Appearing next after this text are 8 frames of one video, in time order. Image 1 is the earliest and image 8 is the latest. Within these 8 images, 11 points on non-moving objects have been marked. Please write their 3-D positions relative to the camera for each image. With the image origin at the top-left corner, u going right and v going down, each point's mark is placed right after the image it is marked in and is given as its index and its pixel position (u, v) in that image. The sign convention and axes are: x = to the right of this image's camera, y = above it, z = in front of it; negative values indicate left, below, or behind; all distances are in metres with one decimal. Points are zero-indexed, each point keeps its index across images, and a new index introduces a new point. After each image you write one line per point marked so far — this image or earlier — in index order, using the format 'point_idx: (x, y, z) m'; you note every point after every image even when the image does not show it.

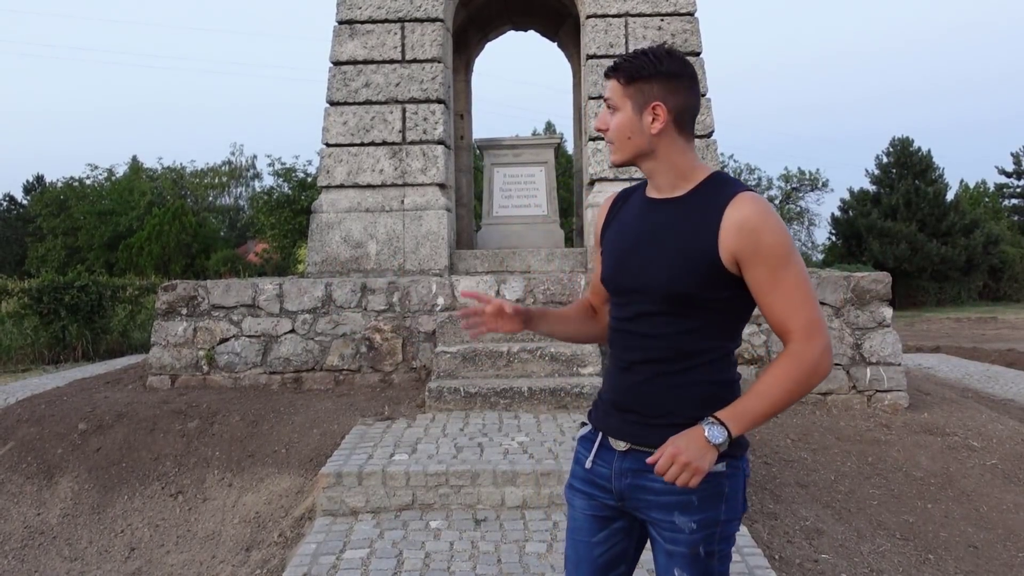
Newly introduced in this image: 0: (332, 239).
0: (-1.7, +0.5, +7.5) m
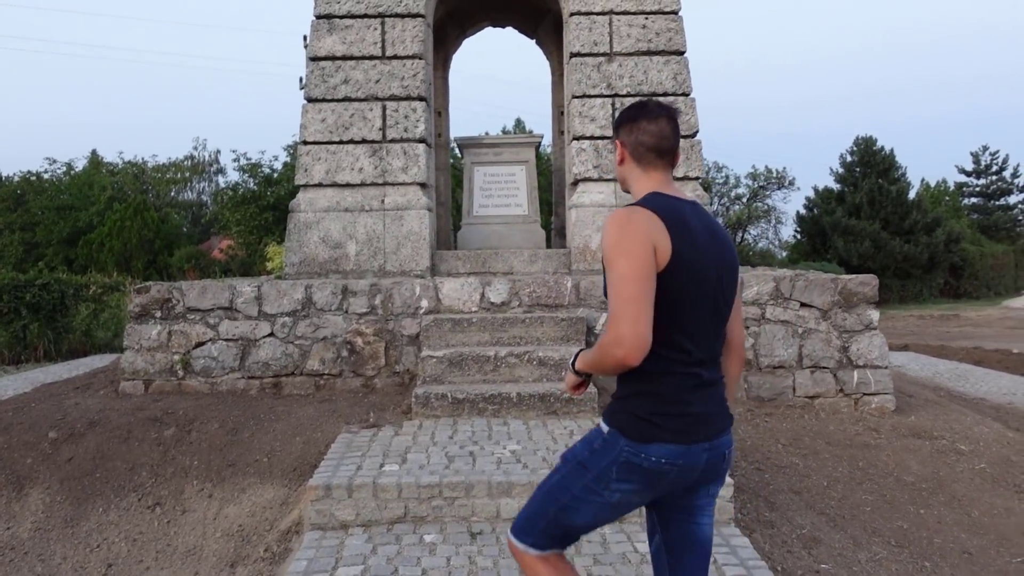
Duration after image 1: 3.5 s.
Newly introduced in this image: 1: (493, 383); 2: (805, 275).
0: (-1.9, +0.5, +7.3) m
1: (-0.1, -0.7, +5.8) m
2: (+2.4, +0.1, +6.6) m
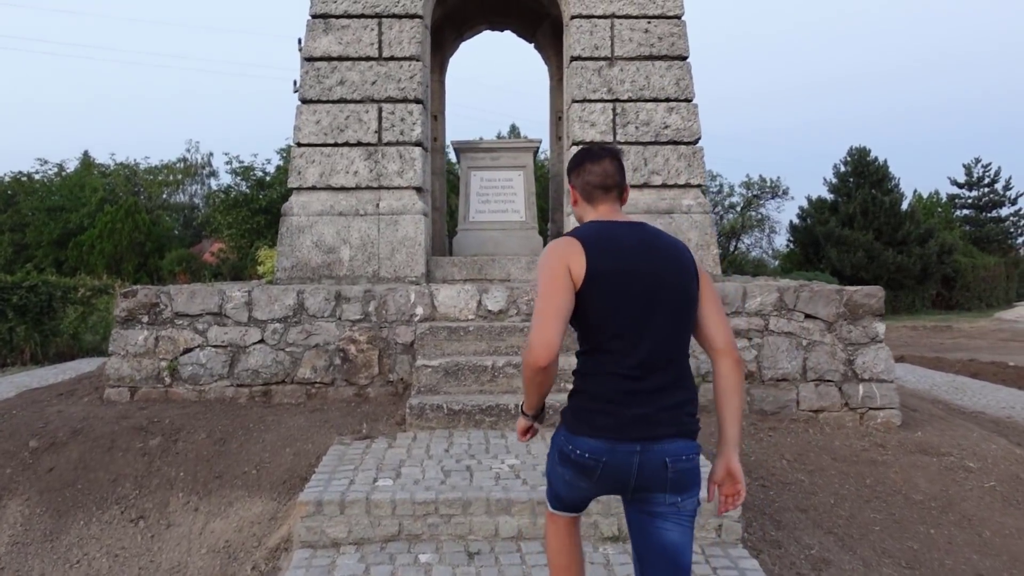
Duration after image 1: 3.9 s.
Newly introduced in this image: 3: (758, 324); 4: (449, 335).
0: (-1.9, +0.4, +7.1) m
1: (-0.2, -0.8, +5.6) m
2: (+2.4, 0.0, +6.4) m
3: (+1.9, -0.3, +6.3) m
4: (-0.5, -0.4, +6.0) m
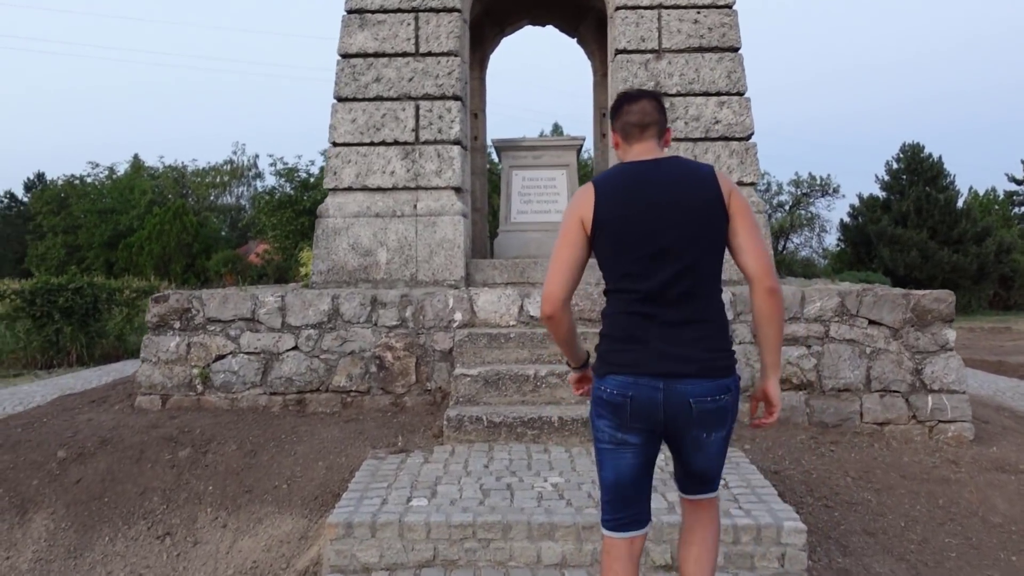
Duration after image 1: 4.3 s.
0: (-1.5, +0.4, +6.9) m
1: (+0.1, -0.8, +5.3) m
2: (+2.8, 0.0, +6.0) m
3: (+2.3, -0.3, +5.9) m
4: (-0.2, -0.4, +5.7) m
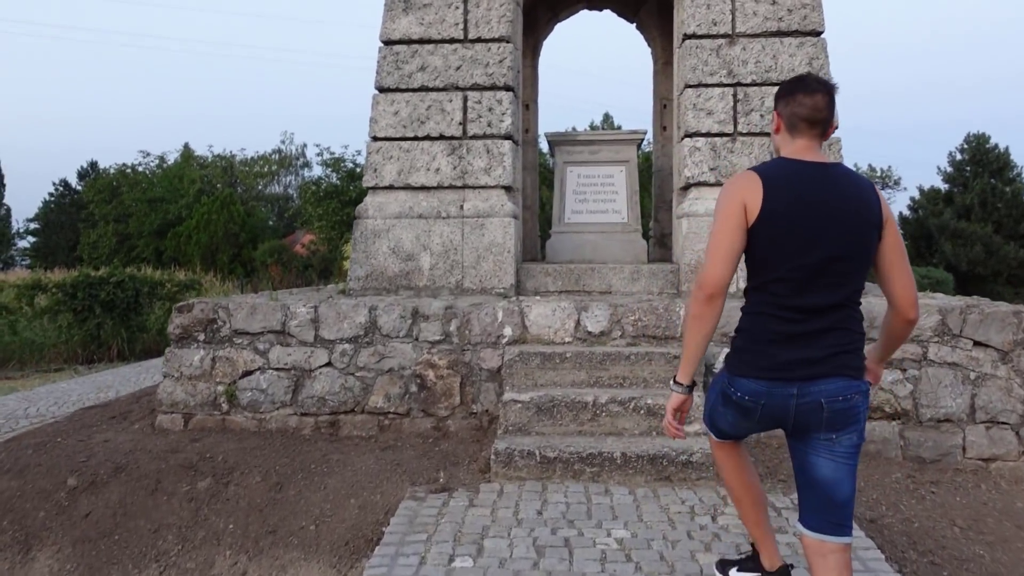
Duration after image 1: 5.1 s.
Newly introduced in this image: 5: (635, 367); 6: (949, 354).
0: (-1.1, +0.3, +6.3) m
1: (+0.5, -0.9, +4.7) m
2: (+3.1, -0.1, +5.2) m
3: (+2.6, -0.4, +5.1) m
4: (+0.2, -0.5, +5.1) m
5: (+0.8, -0.5, +5.0) m
6: (+2.9, -0.4, +5.1) m
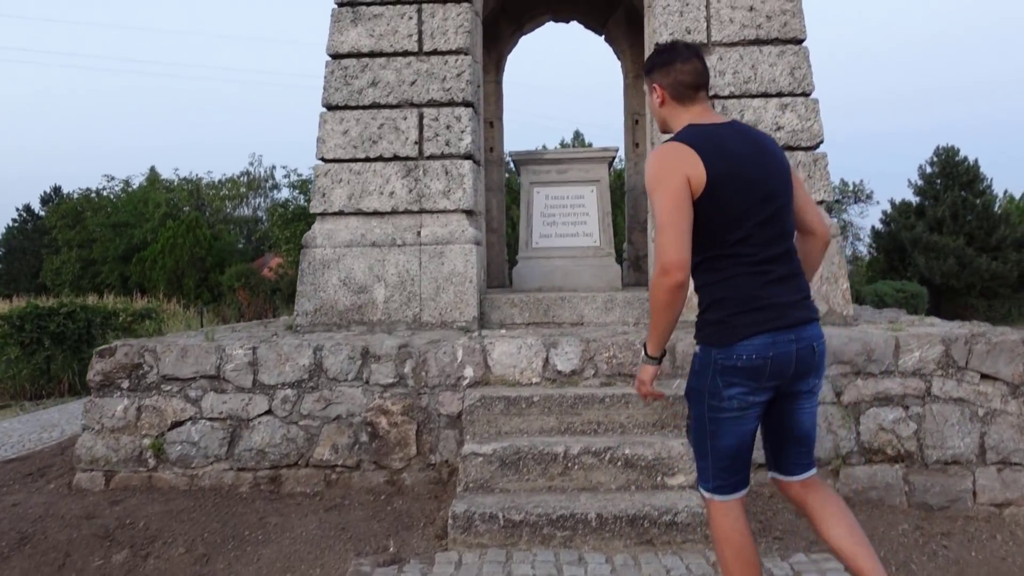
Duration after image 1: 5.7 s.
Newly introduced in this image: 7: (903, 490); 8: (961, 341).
0: (-1.4, +0.1, +5.8) m
1: (+0.3, -1.1, +4.1) m
2: (+2.9, -0.3, +4.8) m
3: (+2.4, -0.6, +4.7) m
4: (0.0, -0.7, +4.6) m
5: (+0.6, -0.7, +4.5) m
6: (+2.6, -0.6, +4.6) m
7: (+2.3, -1.2, +4.7) m
8: (+2.6, -0.3, +4.6) m
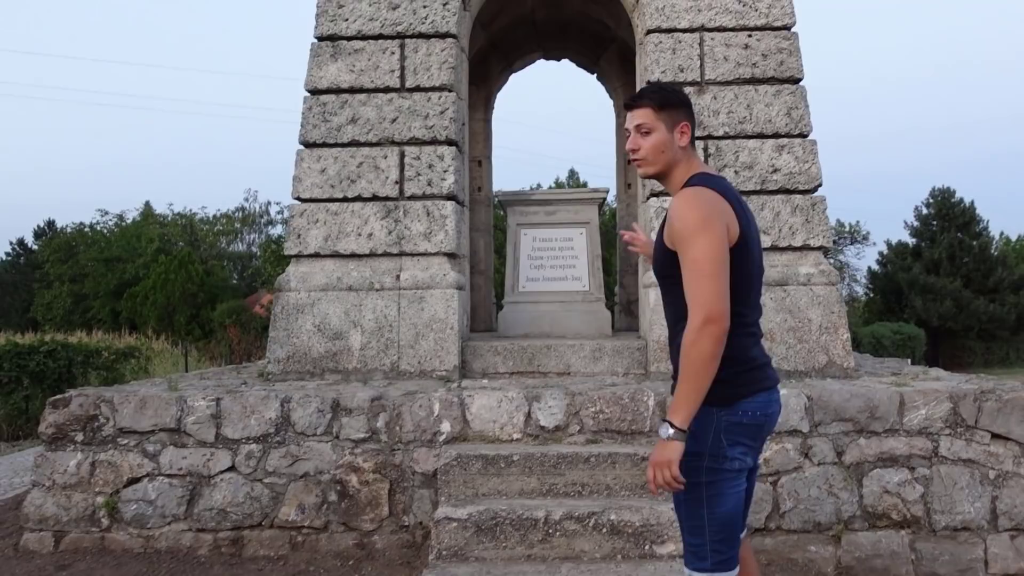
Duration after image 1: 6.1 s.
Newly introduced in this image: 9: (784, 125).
0: (-1.5, -0.3, +5.5) m
1: (+0.1, -1.3, +3.8) m
2: (+2.8, -0.6, +4.5) m
3: (+2.3, -0.9, +4.4) m
4: (-0.2, -1.0, +4.3) m
5: (+0.4, -1.0, +4.2) m
6: (+2.5, -0.9, +4.3) m
7: (+2.2, -1.5, +4.4) m
8: (+2.5, -0.6, +4.3) m
9: (+1.9, +1.1, +5.4) m
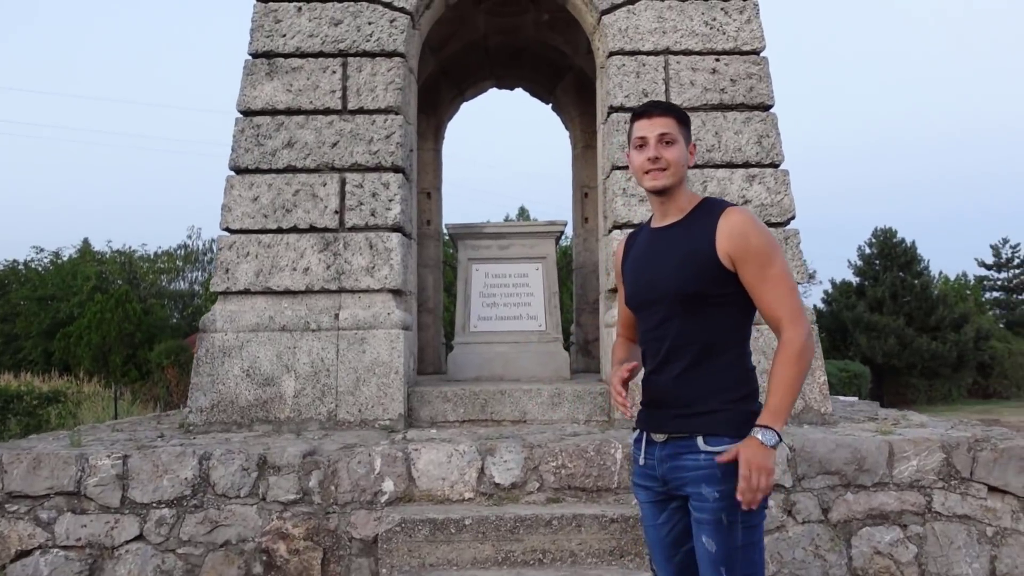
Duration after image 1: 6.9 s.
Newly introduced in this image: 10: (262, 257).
0: (-1.8, -0.5, +4.9) m
1: (-0.1, -1.5, +3.3) m
2: (+2.5, -0.8, +4.2) m
3: (+2.0, -1.1, +4.0) m
4: (-0.4, -1.2, +3.7) m
5: (+0.2, -1.2, +3.7) m
6: (+2.3, -1.1, +4.0) m
7: (+2.0, -1.7, +4.0) m
8: (+2.3, -0.8, +4.0) m
9: (+1.6, +0.9, +5.1) m
10: (-1.6, +0.2, +5.0) m
